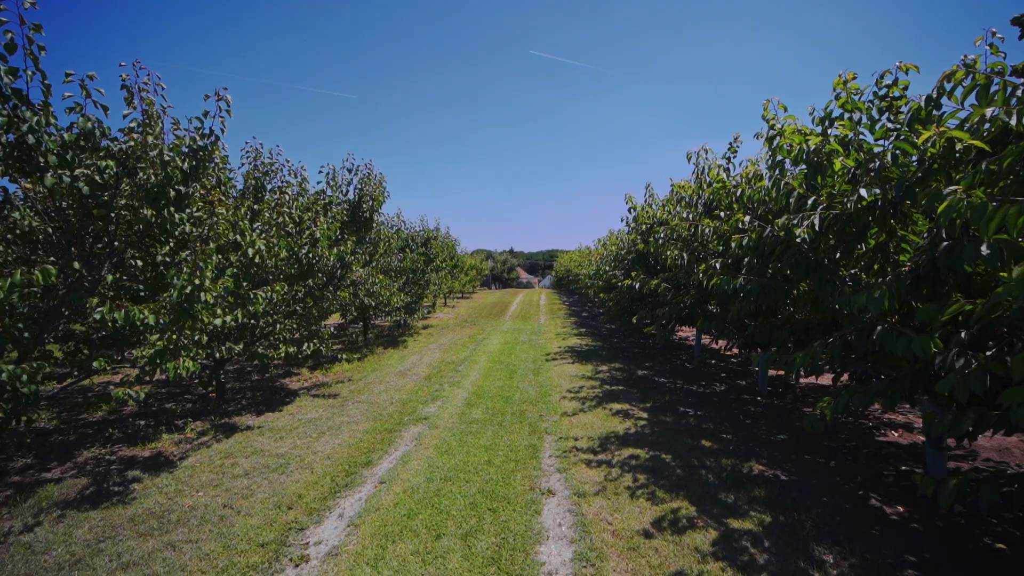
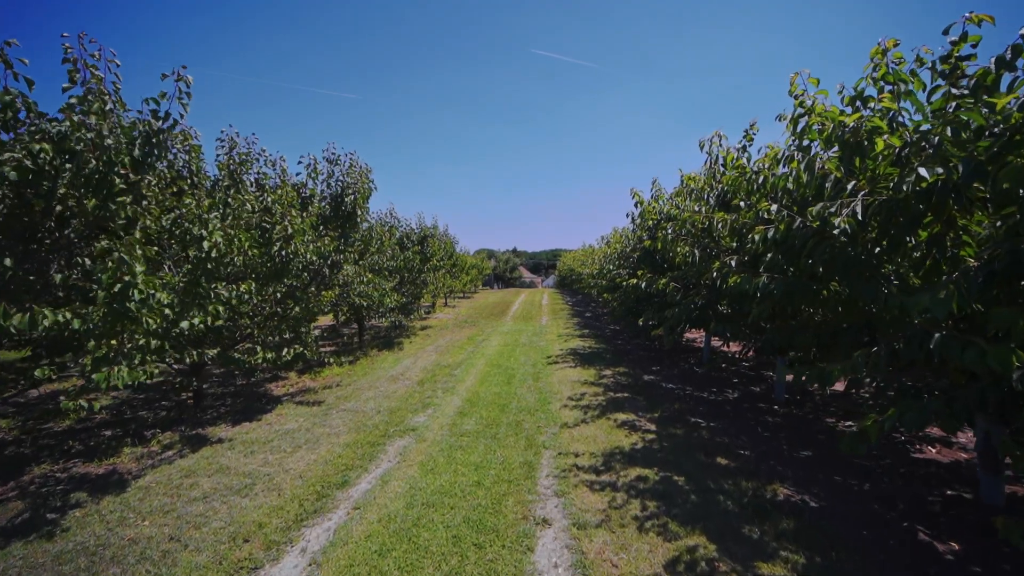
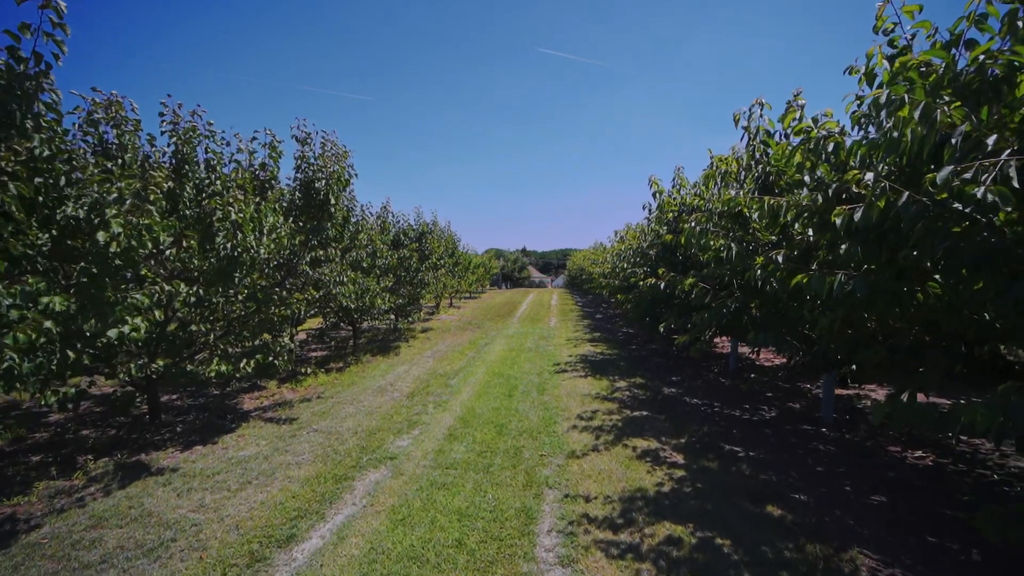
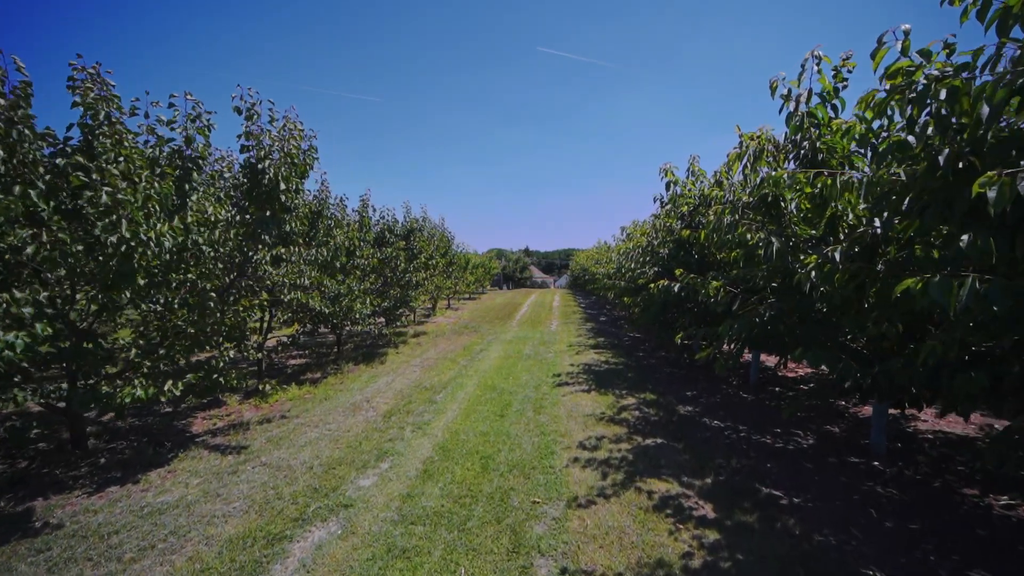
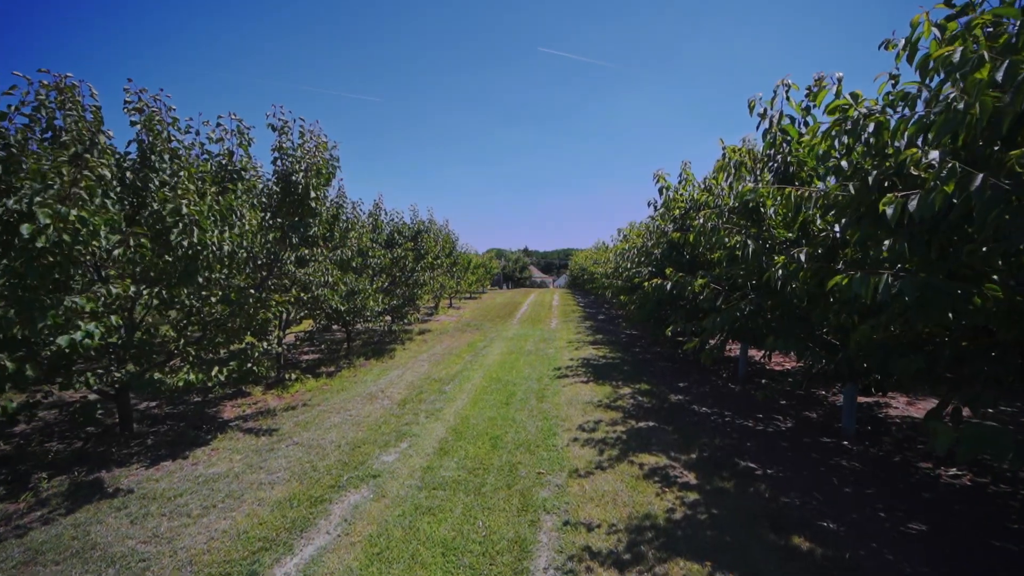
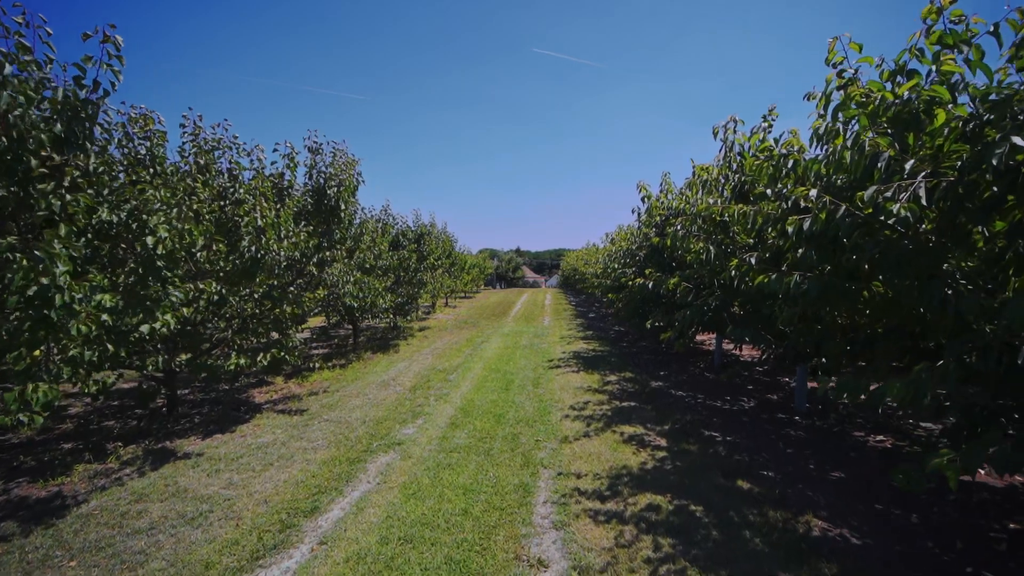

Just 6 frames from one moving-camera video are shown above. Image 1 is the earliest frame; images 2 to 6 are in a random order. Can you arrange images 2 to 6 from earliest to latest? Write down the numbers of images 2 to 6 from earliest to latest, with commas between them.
2, 6, 3, 5, 4
